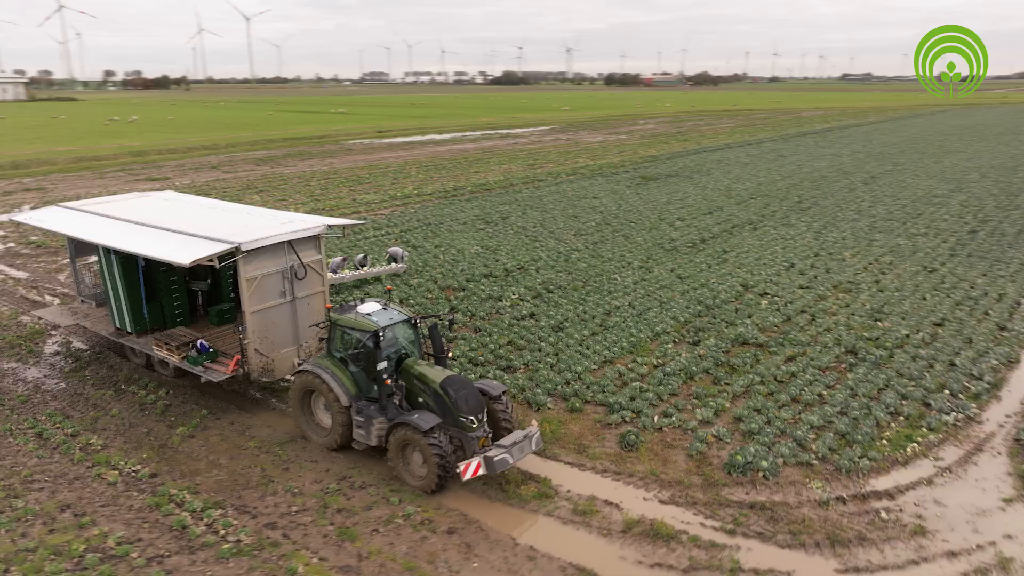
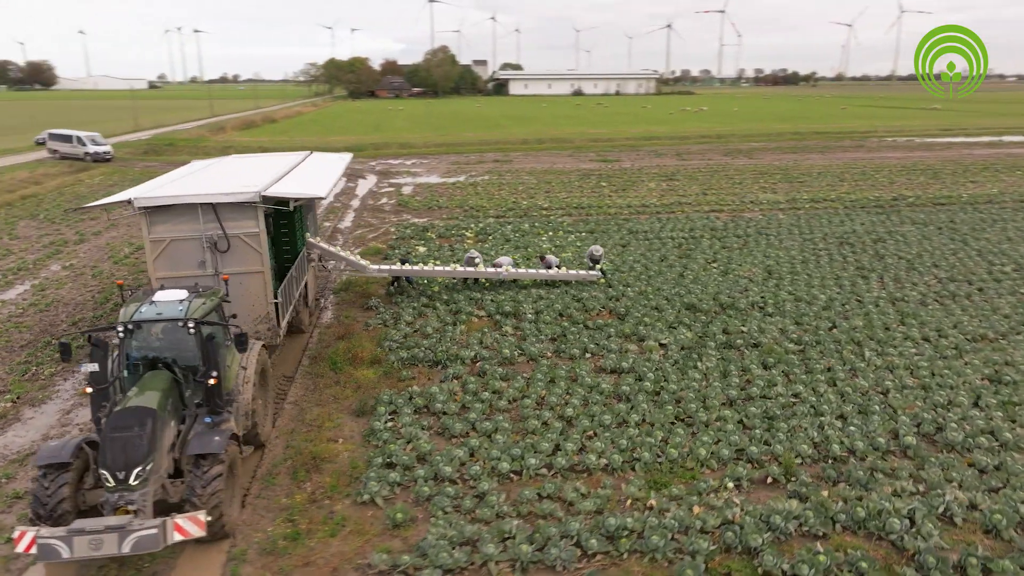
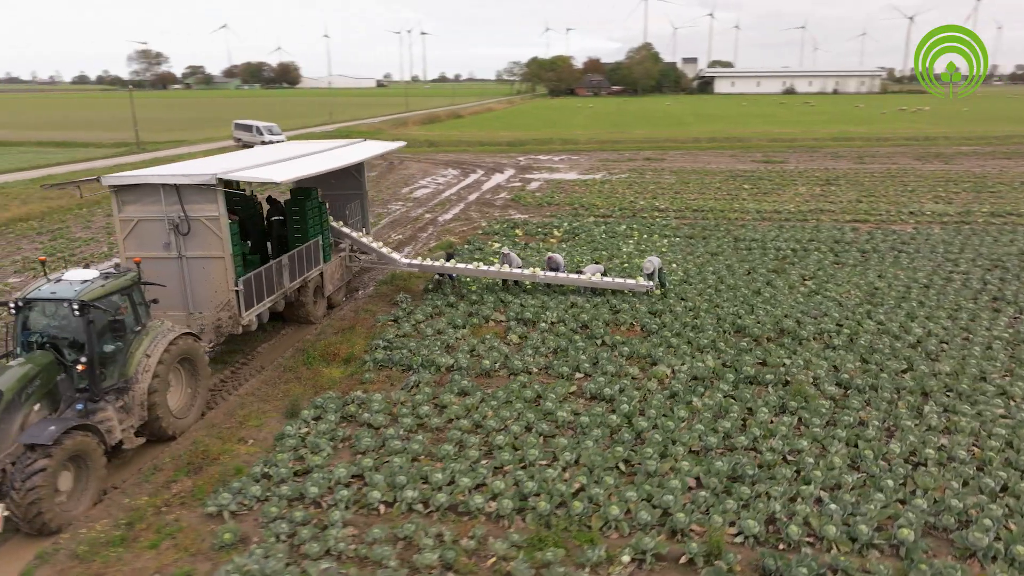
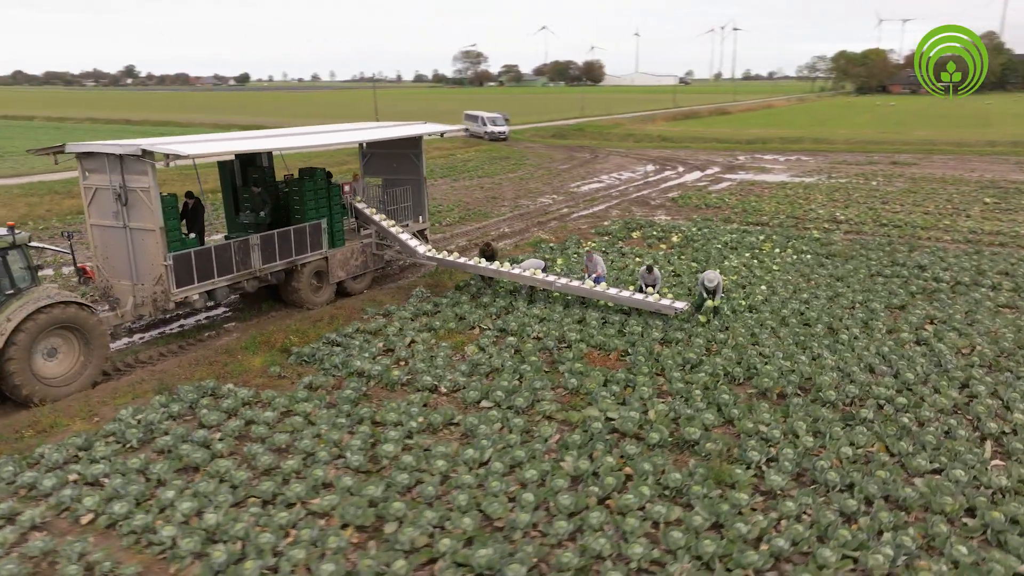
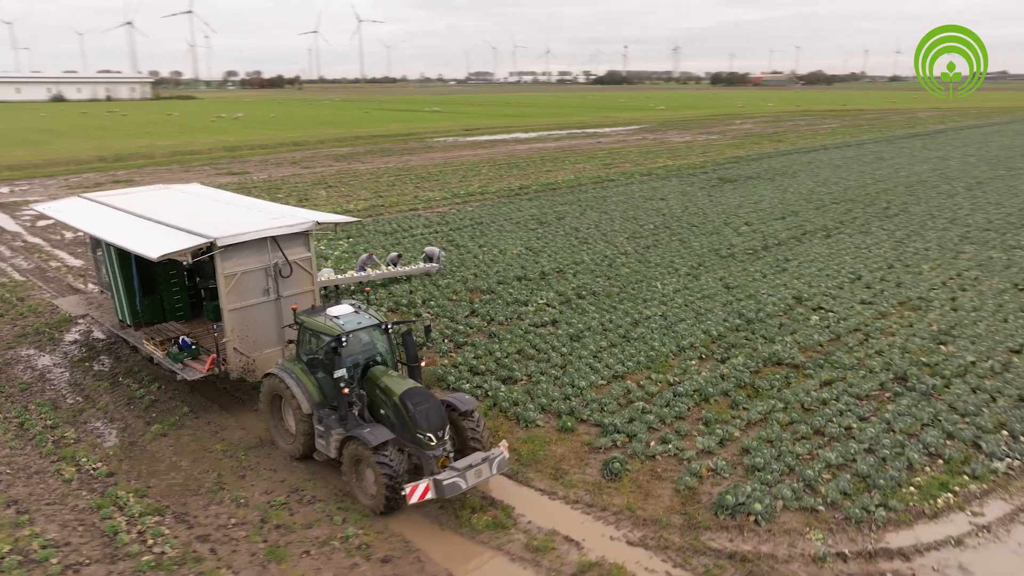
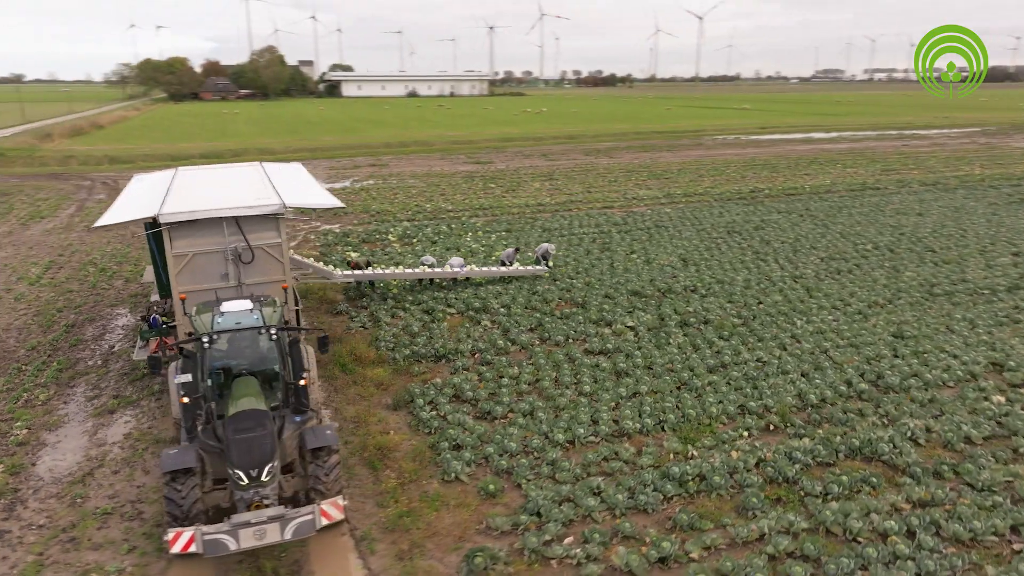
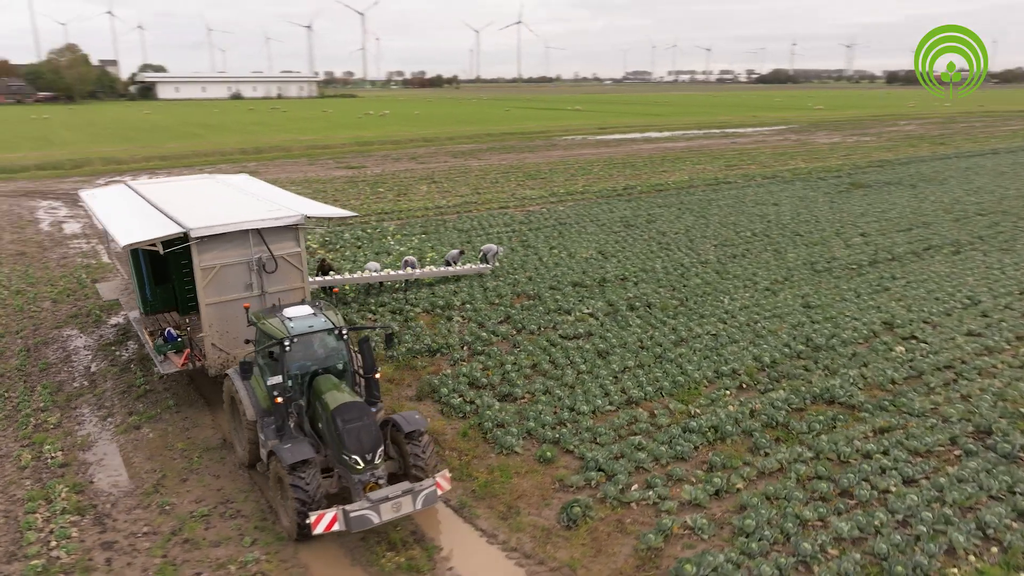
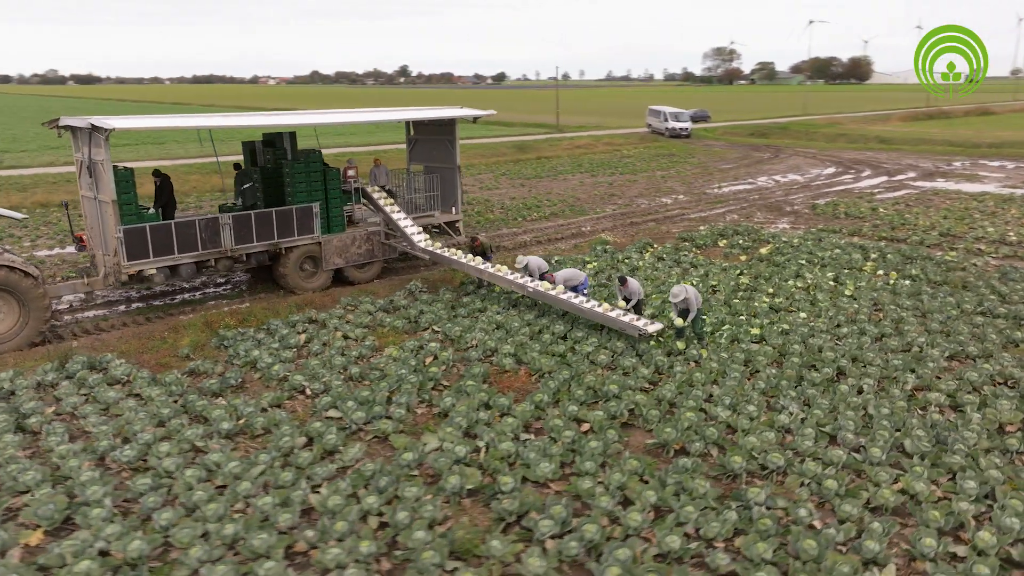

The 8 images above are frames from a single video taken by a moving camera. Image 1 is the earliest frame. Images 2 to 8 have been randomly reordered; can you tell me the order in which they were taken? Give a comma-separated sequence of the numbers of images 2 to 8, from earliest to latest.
5, 7, 6, 2, 3, 4, 8
